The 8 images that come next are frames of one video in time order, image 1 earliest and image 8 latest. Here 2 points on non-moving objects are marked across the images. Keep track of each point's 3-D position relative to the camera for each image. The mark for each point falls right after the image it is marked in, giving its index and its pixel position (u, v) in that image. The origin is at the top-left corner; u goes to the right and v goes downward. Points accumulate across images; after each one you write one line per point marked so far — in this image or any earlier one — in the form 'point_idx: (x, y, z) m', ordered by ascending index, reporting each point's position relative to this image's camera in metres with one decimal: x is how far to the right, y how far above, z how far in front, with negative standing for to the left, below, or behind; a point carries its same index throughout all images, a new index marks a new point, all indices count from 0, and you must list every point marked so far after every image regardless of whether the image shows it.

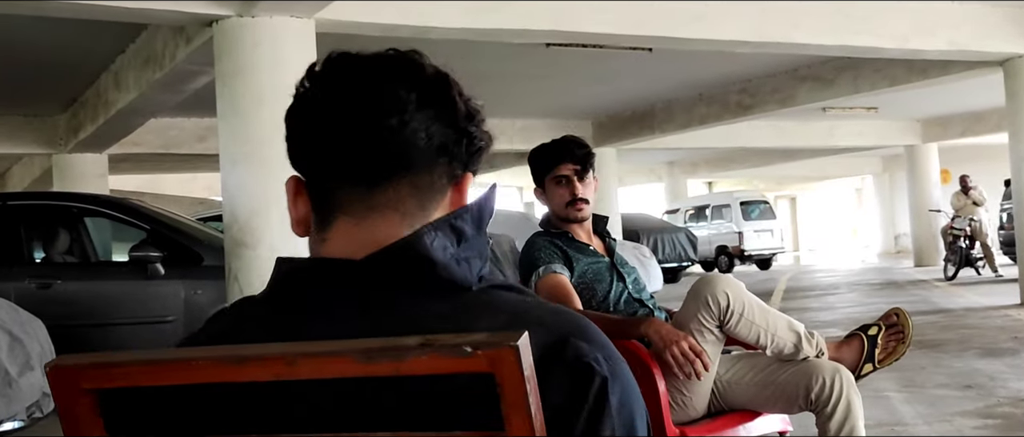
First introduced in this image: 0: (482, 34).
0: (-0.2, +0.9, +4.4) m
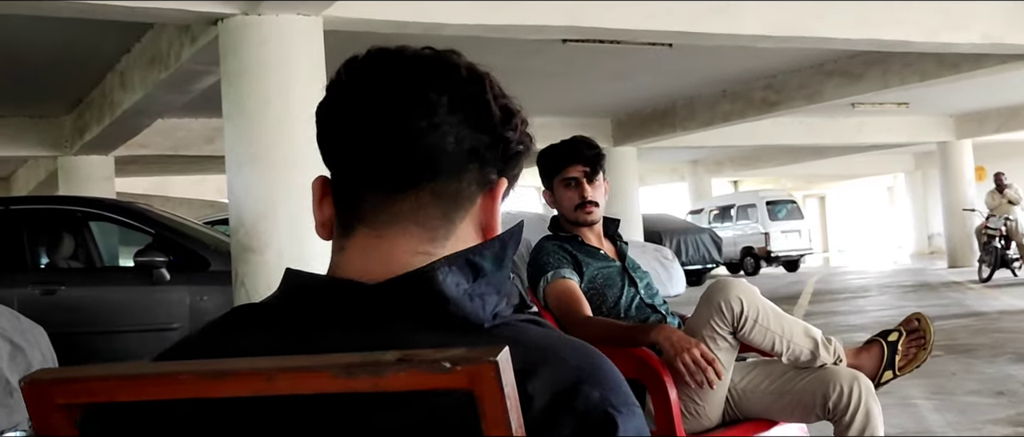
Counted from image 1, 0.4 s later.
0: (-0.1, +0.9, +4.3) m
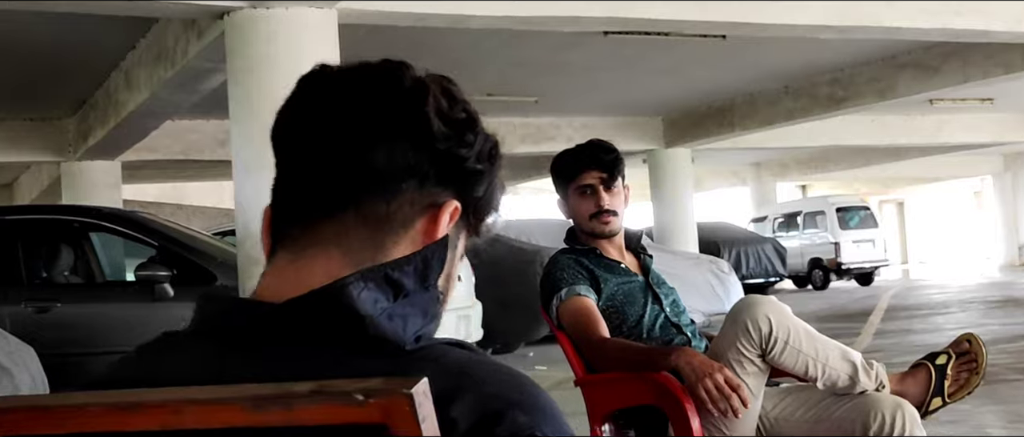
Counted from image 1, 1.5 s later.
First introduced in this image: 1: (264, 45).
0: (0.0, +0.8, +4.0) m
1: (-0.9, +0.6, +3.5) m
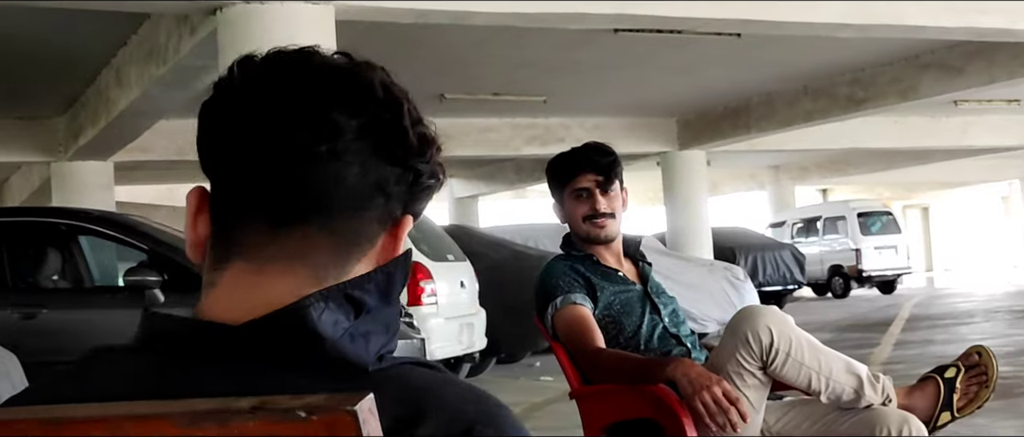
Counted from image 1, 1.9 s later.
0: (0.0, +0.8, +3.9) m
1: (-0.9, +0.6, +3.4) m
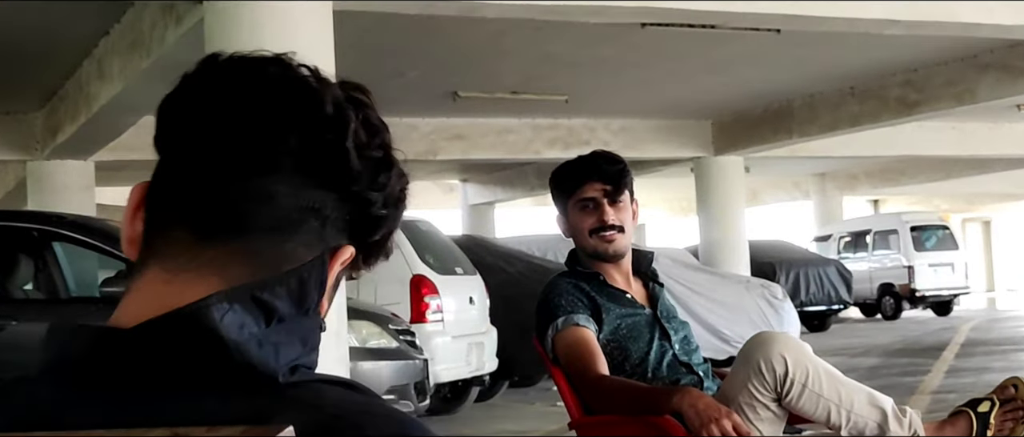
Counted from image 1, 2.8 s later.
0: (+0.1, +0.8, +3.6) m
1: (-0.9, +0.6, +3.2) m
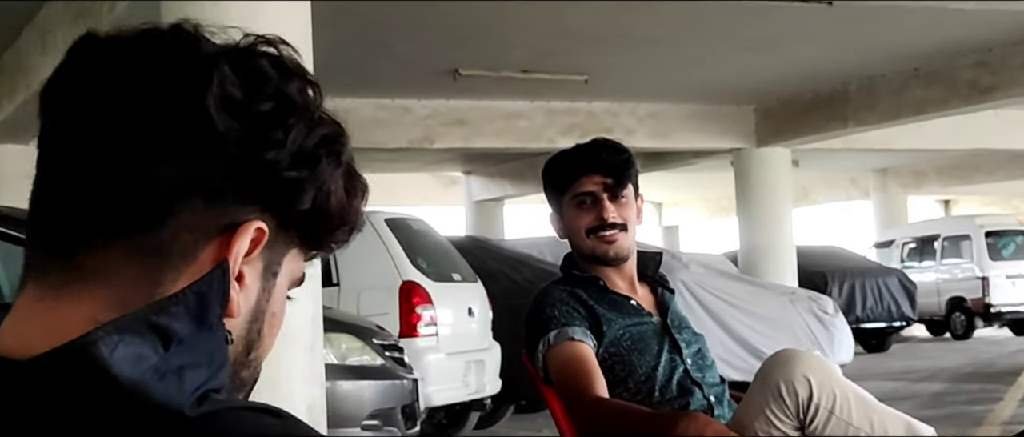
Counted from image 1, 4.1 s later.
0: (+0.1, +0.8, +3.1) m
1: (-0.9, +0.6, +2.7) m
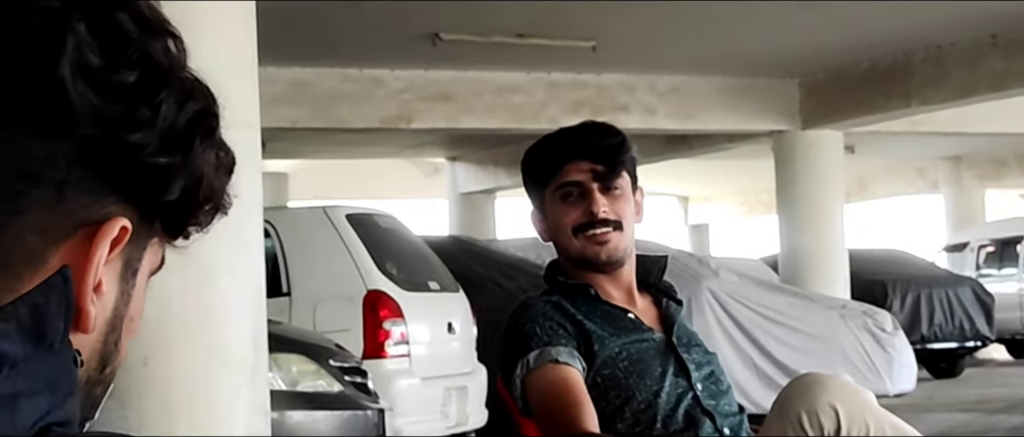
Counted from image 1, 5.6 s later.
0: (+0.1, +0.8, +2.5) m
1: (-0.9, +0.6, +2.1) m
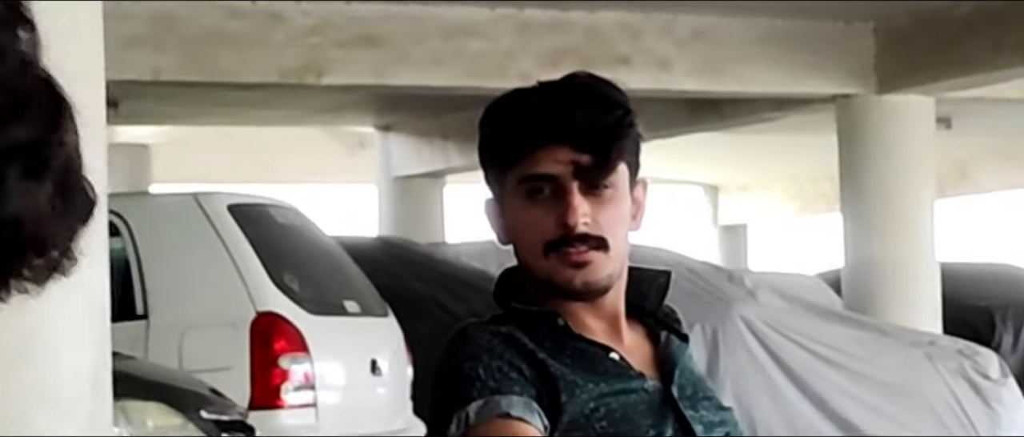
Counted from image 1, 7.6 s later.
0: (0.0, +0.8, +1.7) m
1: (-1.0, +0.6, +1.4) m
